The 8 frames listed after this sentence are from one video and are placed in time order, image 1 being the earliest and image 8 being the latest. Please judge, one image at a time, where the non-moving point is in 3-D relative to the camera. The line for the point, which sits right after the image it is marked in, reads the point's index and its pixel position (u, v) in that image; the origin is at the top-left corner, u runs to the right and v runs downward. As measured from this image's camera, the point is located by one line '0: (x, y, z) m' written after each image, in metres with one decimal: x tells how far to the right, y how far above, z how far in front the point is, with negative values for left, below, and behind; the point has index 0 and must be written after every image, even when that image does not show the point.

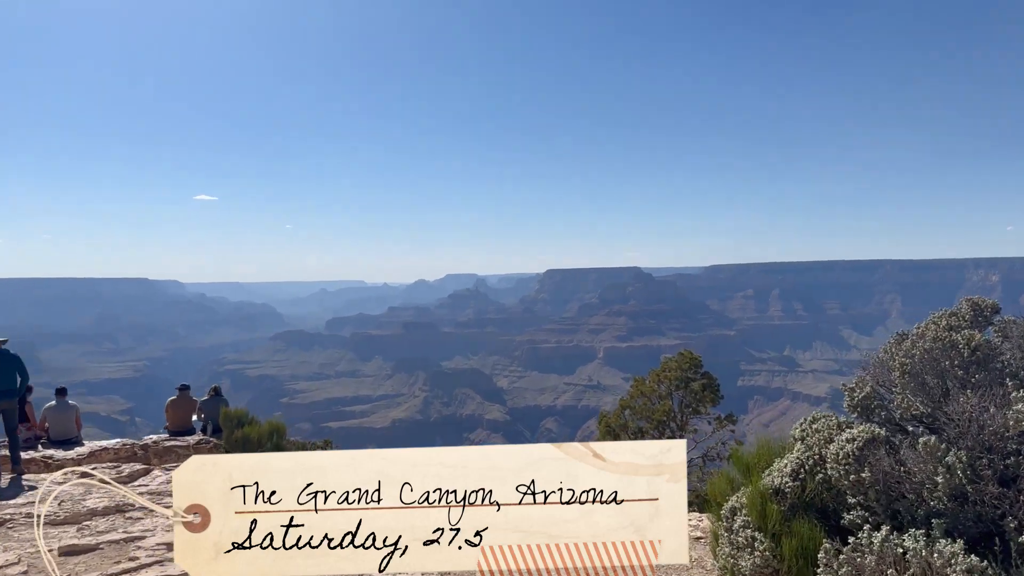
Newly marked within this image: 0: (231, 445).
0: (-5.4, -3.0, +15.4) m
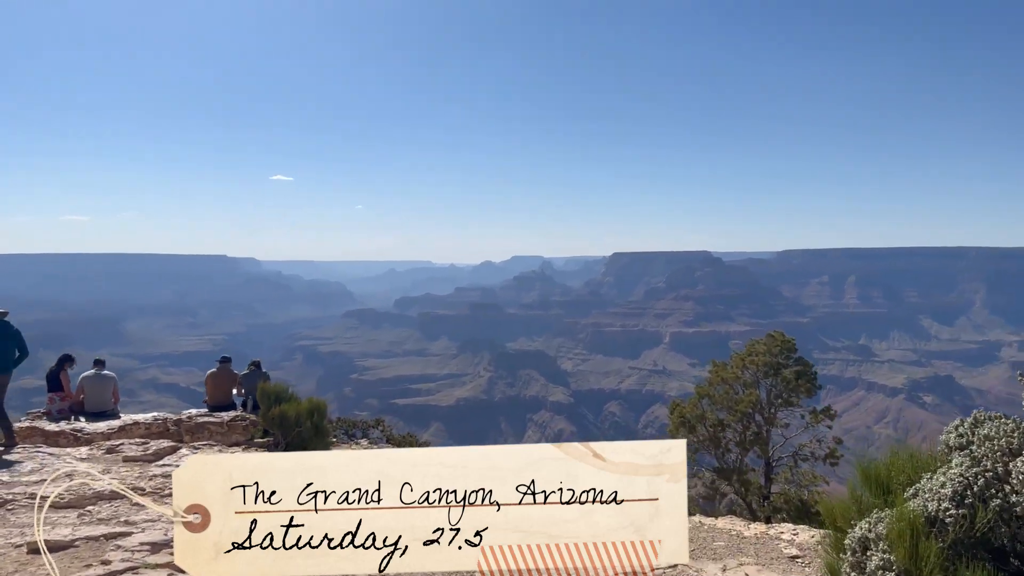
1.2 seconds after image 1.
0: (-4.4, -2.4, +14.2) m
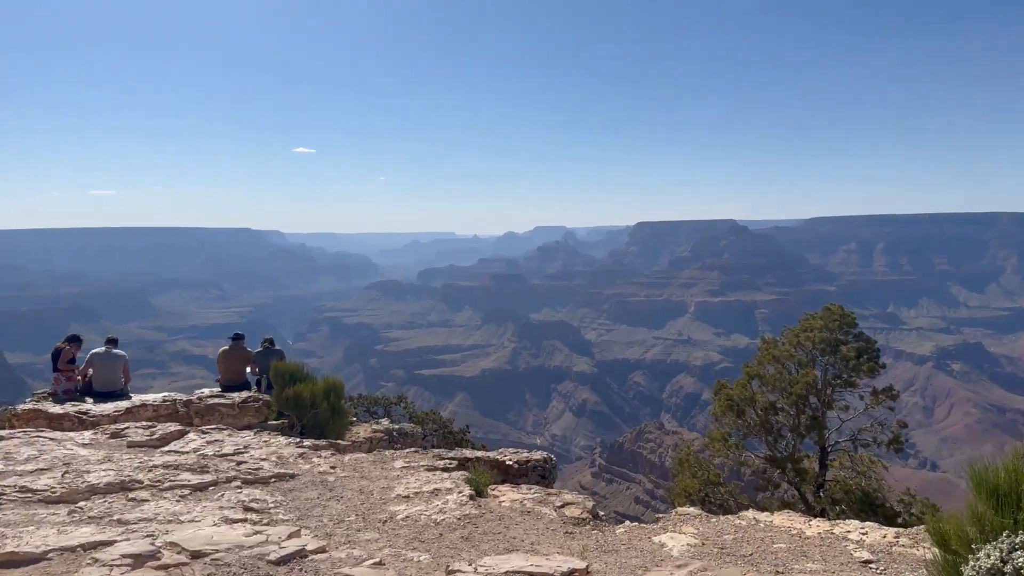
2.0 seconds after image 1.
0: (-3.9, -2.0, +13.4) m
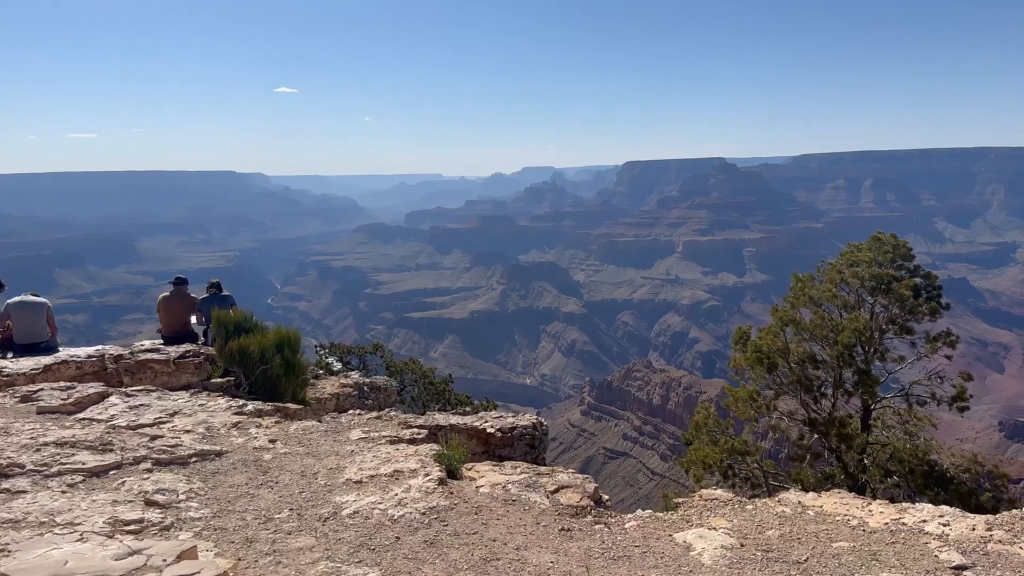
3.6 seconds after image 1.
0: (-4.2, -1.0, +11.5) m
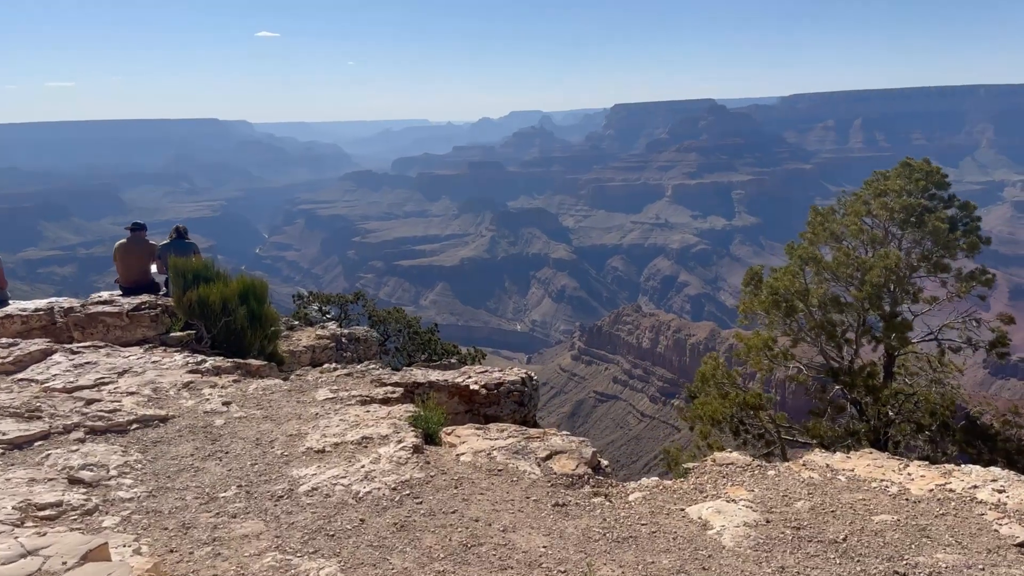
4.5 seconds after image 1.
0: (-4.3, -0.3, +10.5) m
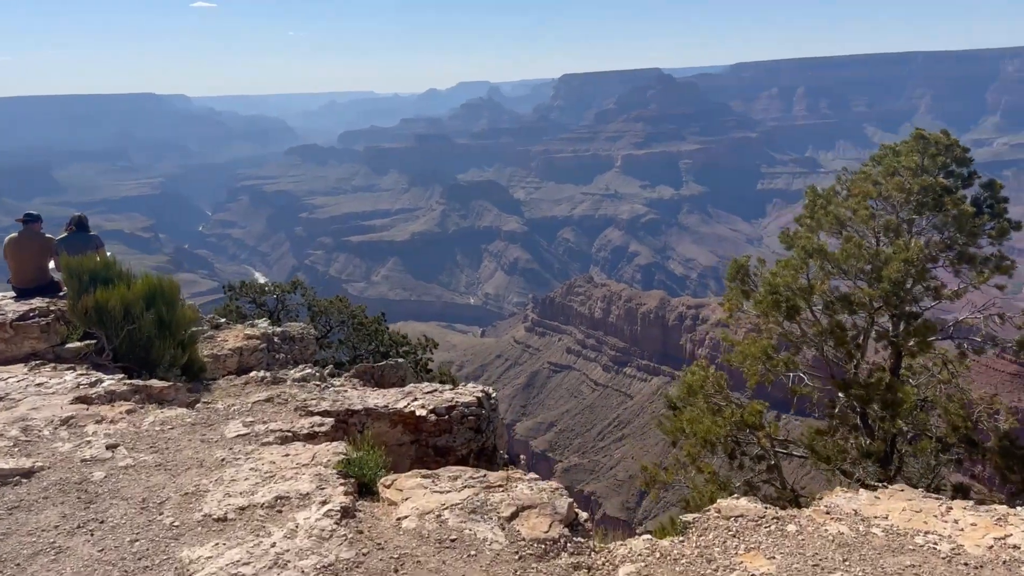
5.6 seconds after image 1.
0: (-4.9, -0.3, +9.0) m
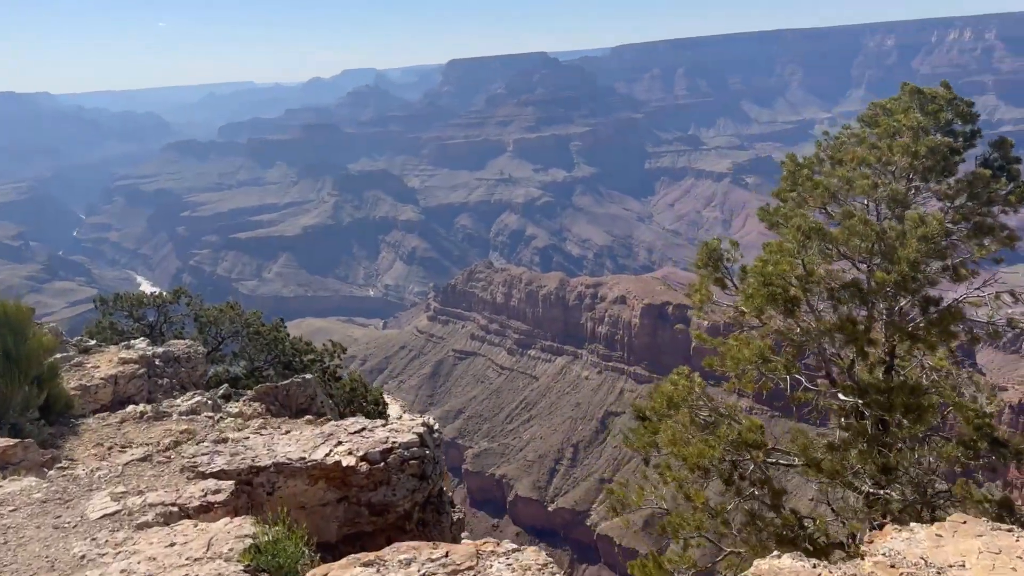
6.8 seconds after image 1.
0: (-5.5, -0.6, +7.1) m
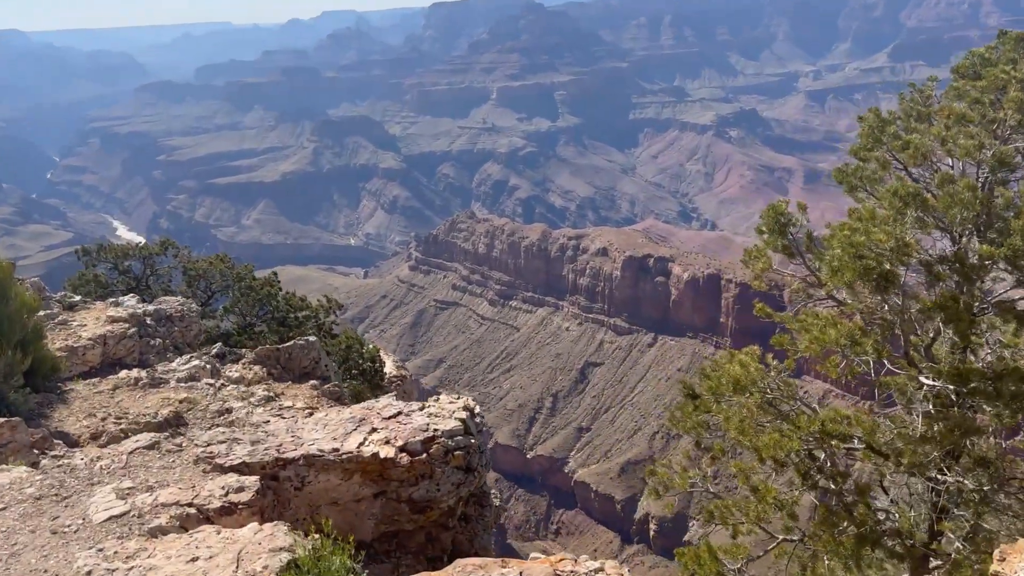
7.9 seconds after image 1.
0: (-5.2, -0.3, +6.3) m
